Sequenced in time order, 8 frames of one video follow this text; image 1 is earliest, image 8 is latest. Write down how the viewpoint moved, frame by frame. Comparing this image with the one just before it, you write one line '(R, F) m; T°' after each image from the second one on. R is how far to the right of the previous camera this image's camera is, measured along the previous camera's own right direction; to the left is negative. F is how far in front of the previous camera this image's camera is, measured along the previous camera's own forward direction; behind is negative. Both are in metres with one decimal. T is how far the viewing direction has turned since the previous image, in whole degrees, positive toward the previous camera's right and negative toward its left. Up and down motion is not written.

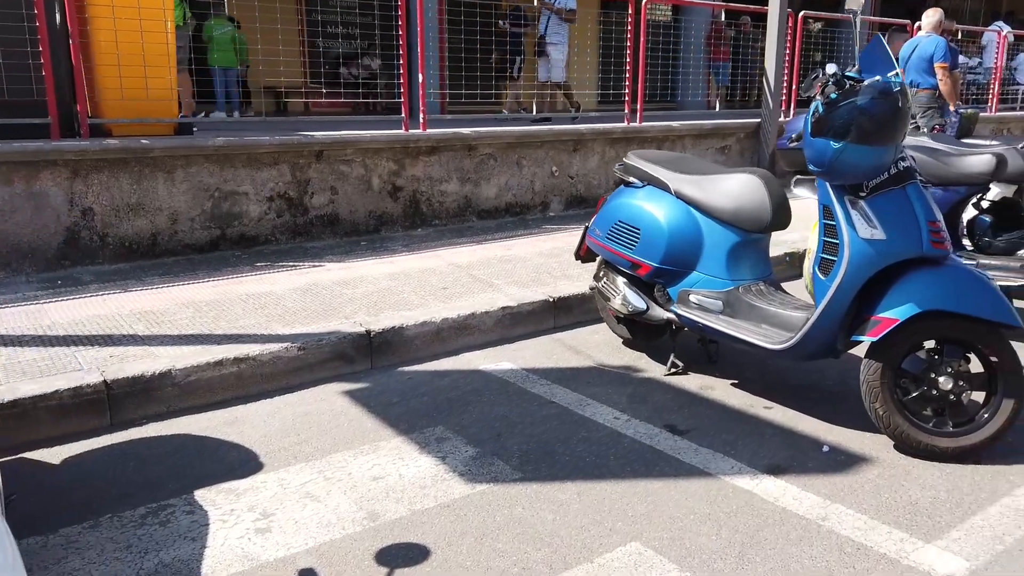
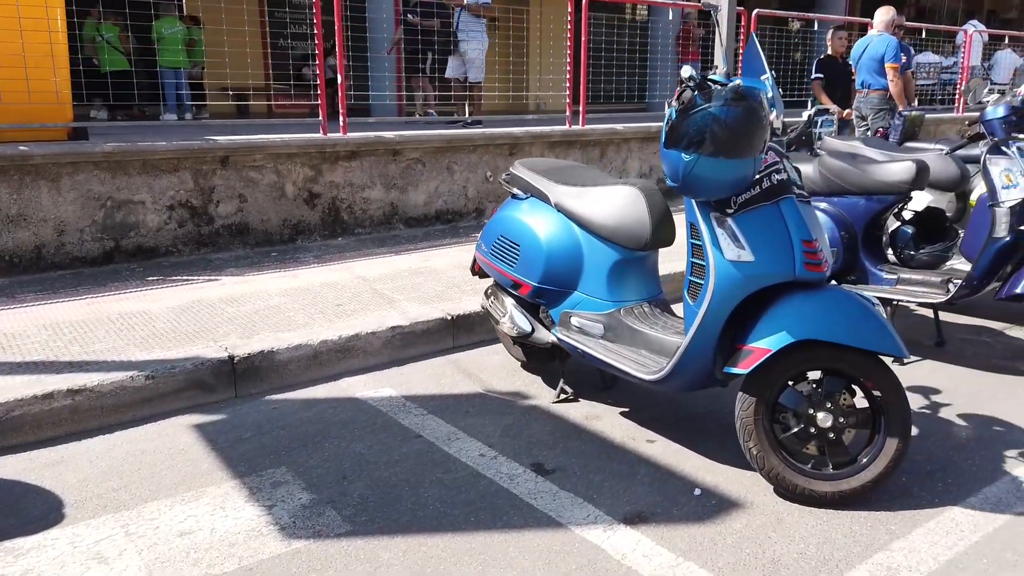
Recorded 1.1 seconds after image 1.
(+0.7, +0.3) m; +1°
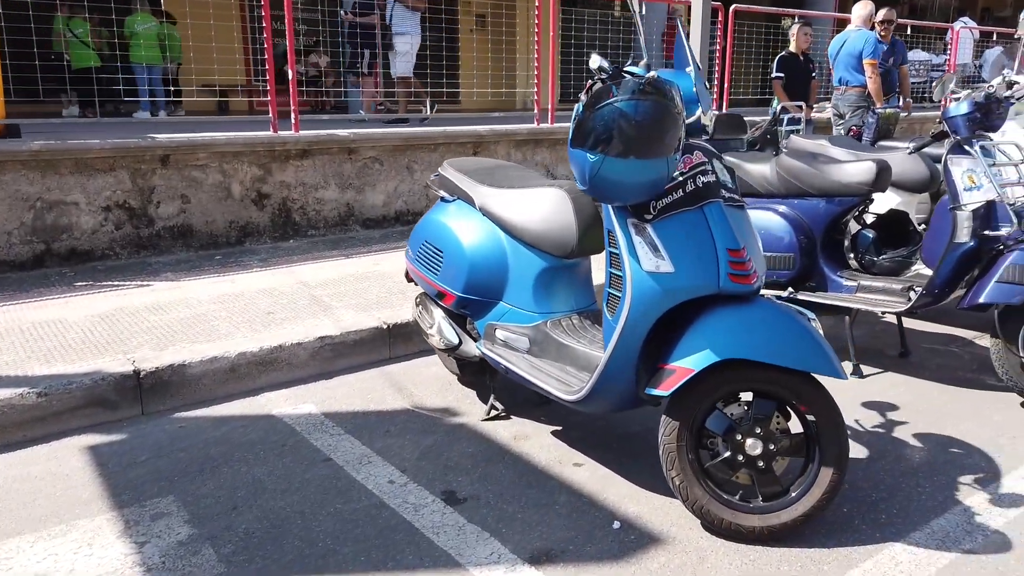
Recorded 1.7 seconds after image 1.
(+0.4, +0.3) m; 0°
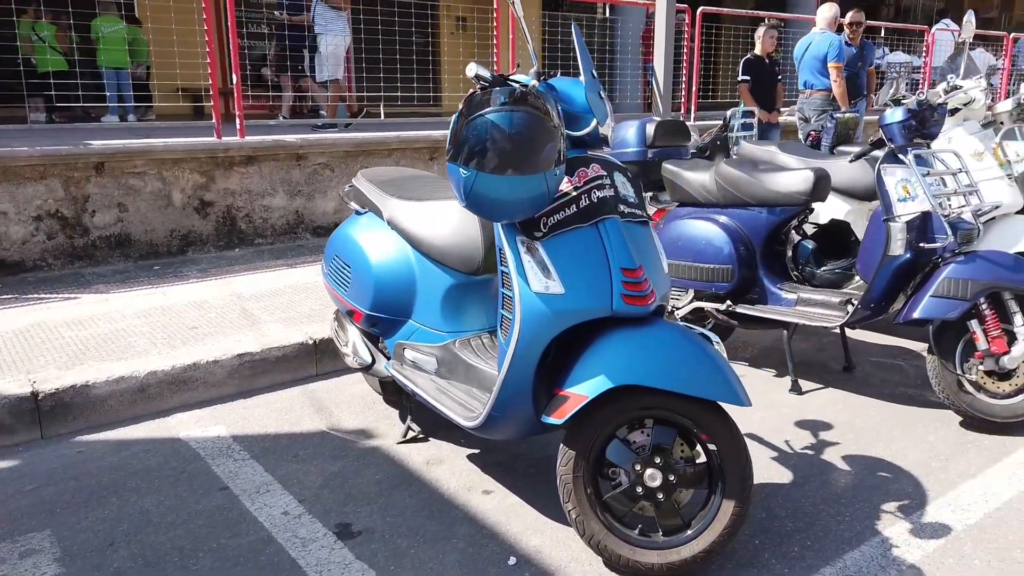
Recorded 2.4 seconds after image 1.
(+0.4, +0.2) m; +1°
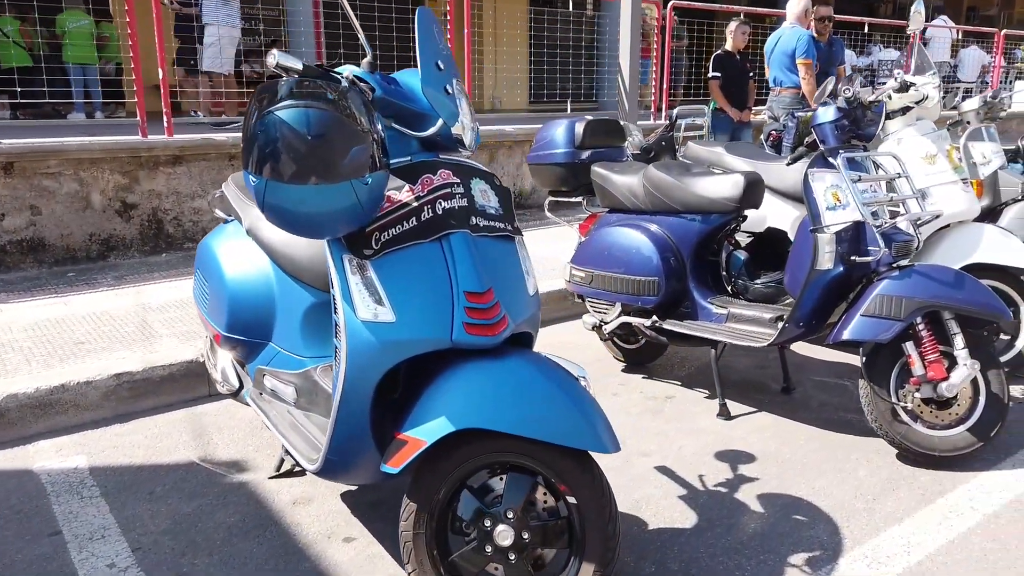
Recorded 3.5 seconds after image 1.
(+0.5, +0.4) m; 0°
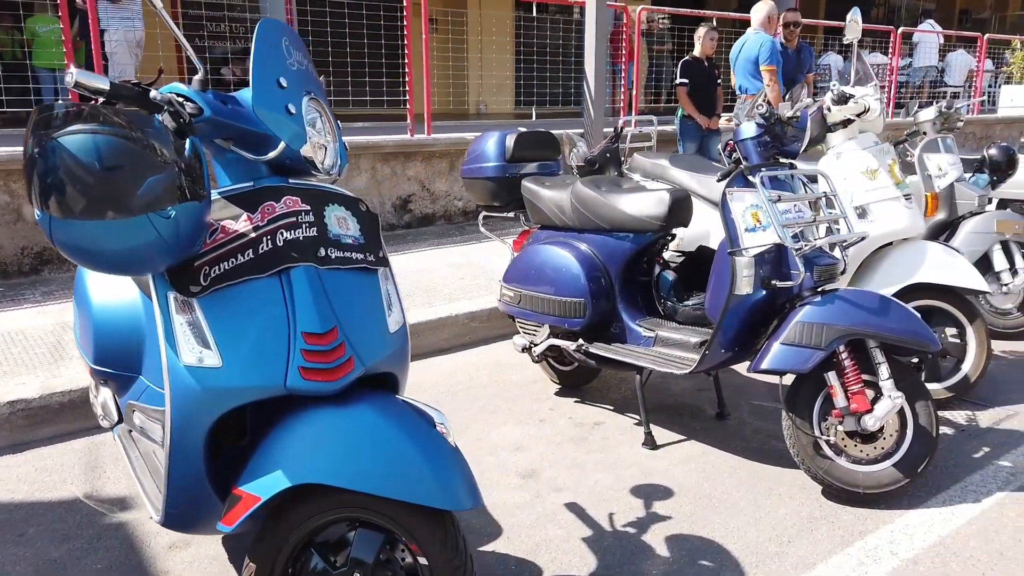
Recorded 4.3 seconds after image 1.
(+0.4, +0.2) m; 0°
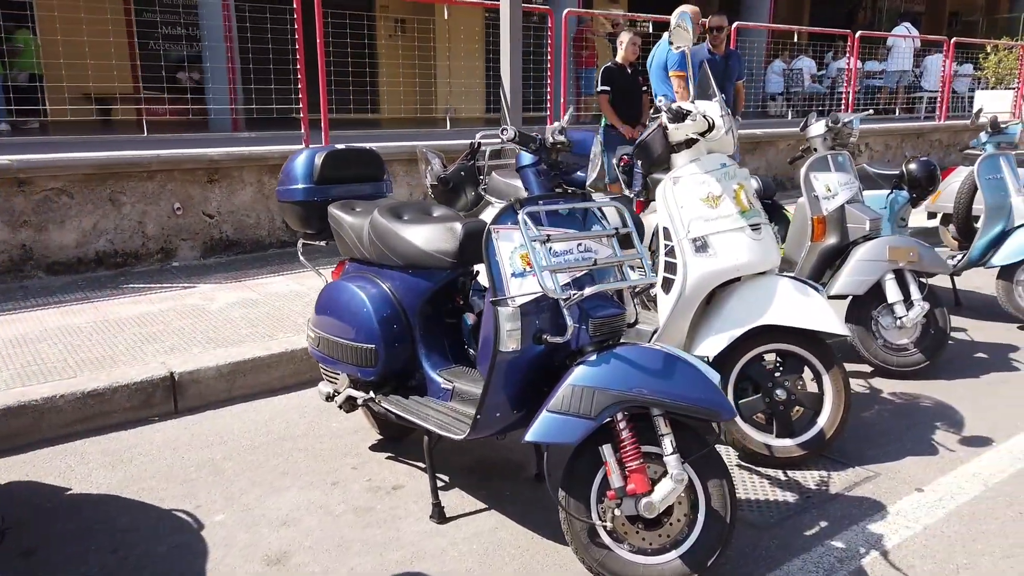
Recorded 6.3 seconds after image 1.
(+1.0, +0.5) m; 0°
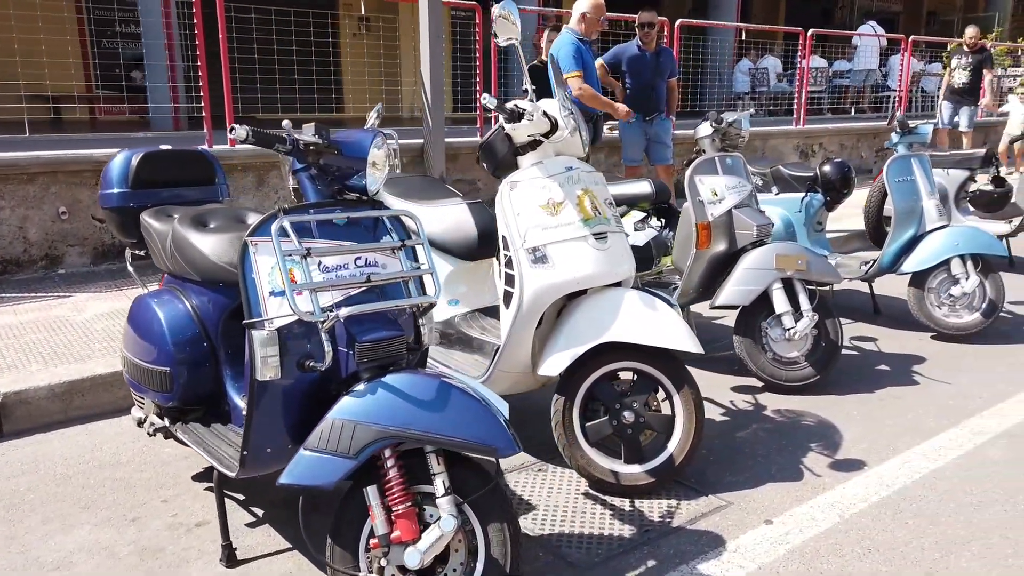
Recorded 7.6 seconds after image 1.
(+0.7, +0.3) m; +1°
